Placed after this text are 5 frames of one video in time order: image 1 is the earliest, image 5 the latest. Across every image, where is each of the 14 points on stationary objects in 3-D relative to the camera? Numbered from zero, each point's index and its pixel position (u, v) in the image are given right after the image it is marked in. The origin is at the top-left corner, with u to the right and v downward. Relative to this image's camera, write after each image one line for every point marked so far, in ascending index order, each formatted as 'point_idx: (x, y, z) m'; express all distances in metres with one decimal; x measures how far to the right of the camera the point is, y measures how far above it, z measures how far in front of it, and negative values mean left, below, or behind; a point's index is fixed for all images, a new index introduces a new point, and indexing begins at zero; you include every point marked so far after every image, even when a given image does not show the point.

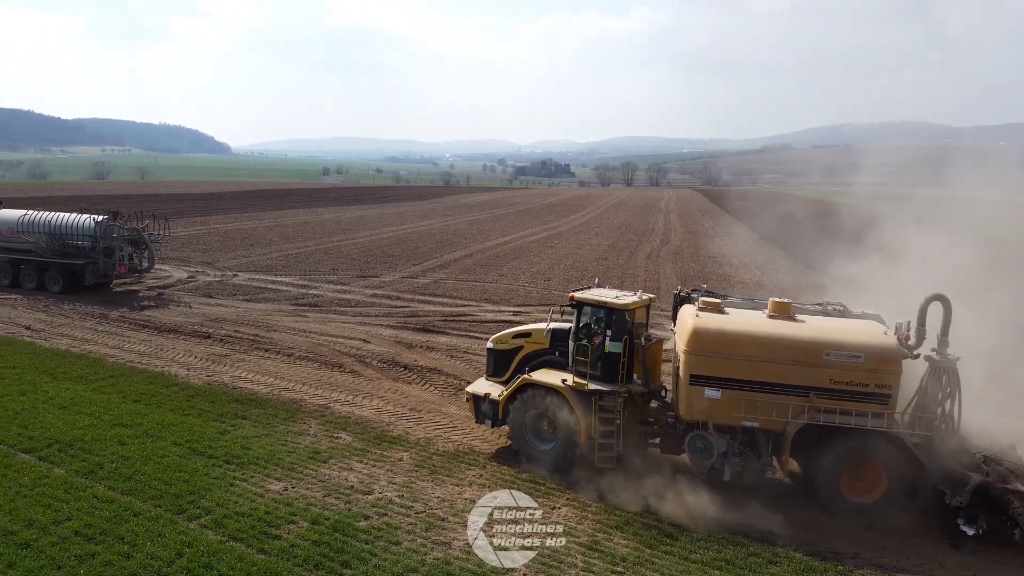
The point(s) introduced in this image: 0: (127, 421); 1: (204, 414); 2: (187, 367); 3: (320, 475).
0: (-4.8, -1.6, +10.6) m
1: (-4.0, -1.6, +11.2) m
2: (-5.3, -1.3, +14.1) m
3: (-2.0, -2.0, +9.0) m
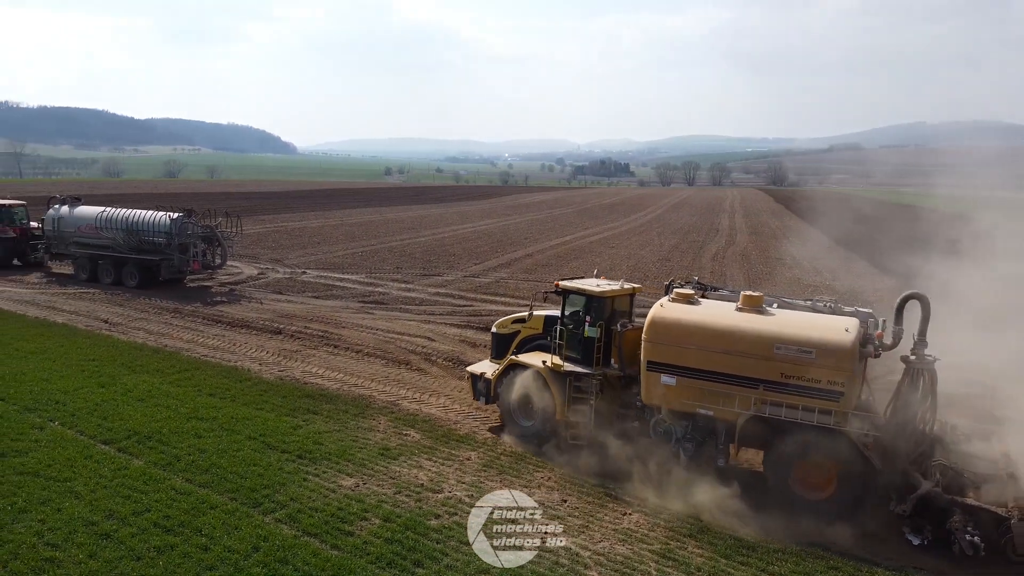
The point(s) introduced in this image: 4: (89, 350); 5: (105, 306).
0: (-3.9, -1.6, +10.8) m
1: (-3.1, -1.6, +11.3) m
2: (-4.2, -1.2, +14.3) m
3: (-1.3, -2.0, +9.1) m
4: (-7.2, -1.0, +14.4) m
5: (-9.2, -0.4, +19.4) m
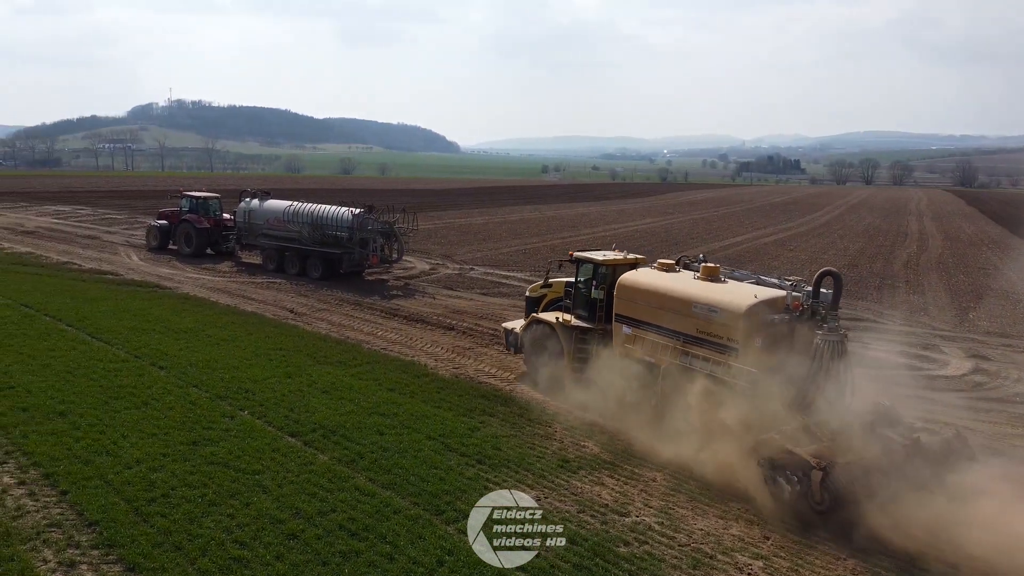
0: (-1.6, -1.6, +10.8) m
1: (-0.8, -1.6, +11.1) m
2: (-1.3, -1.2, +14.3) m
3: (+0.6, -2.0, +8.6) m
4: (-4.2, -0.9, +14.9) m
5: (-5.3, -0.2, +20.2) m
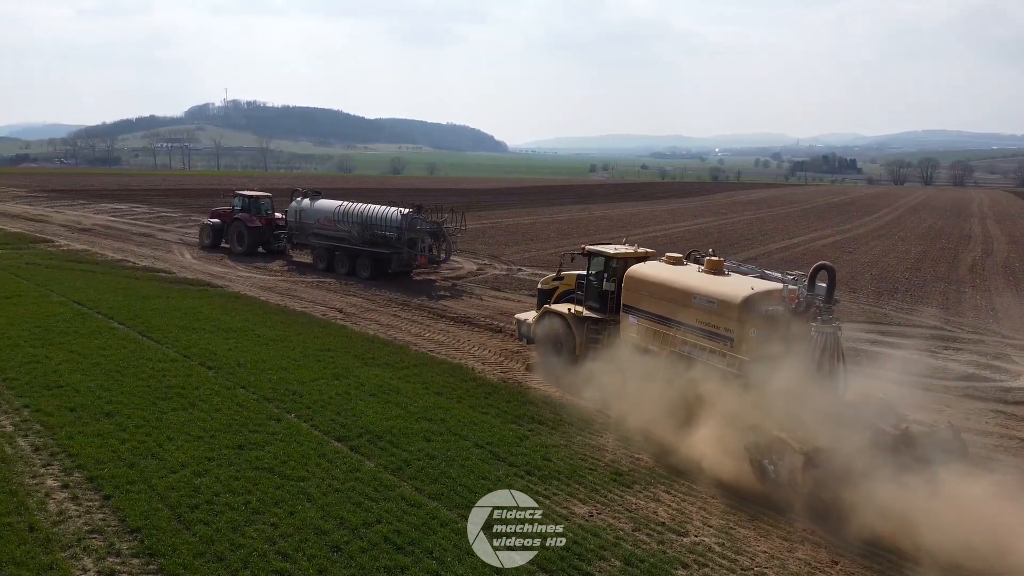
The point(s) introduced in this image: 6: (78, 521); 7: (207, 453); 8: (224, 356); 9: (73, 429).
0: (-1.0, -1.6, +10.5) m
1: (-0.1, -1.6, +10.8) m
2: (-0.5, -1.2, +14.0) m
3: (+1.1, -2.1, +8.2) m
4: (-3.3, -0.9, +14.8) m
5: (-4.1, -0.2, +20.1) m
6: (-3.7, -2.0, +7.3) m
7: (-3.2, -1.7, +9.0) m
8: (-4.5, -1.1, +13.3) m
9: (-4.9, -1.6, +9.5) m
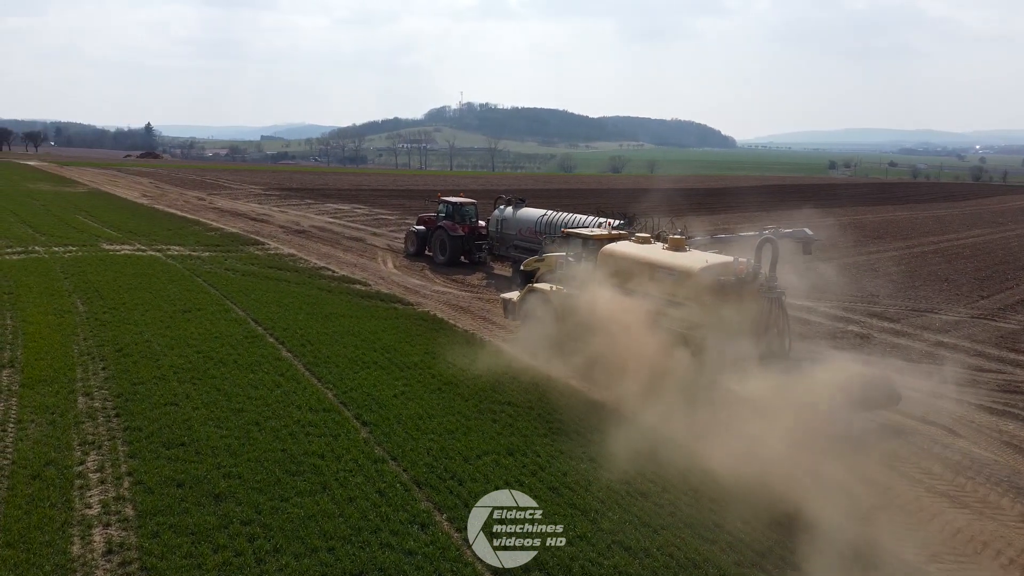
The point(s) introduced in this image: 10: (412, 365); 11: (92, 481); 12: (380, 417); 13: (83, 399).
0: (+1.0, -2.2, +7.4) m
1: (+1.9, -2.2, +7.5) m
2: (+2.4, -1.8, +10.6) m
3: (+2.5, -2.7, +4.6) m
4: (-0.1, -1.4, +12.1) m
5: (+0.5, -0.7, +17.4) m
6: (-2.4, -2.5, +5.0) m
7: (-1.5, -2.2, +6.4) m
8: (-1.6, -1.5, +11.0) m
9: (-3.0, -2.0, +7.3) m
10: (-1.5, -1.2, +12.9) m
11: (-4.0, -1.8, +8.2) m
12: (-1.6, -1.6, +10.5) m
13: (-5.3, -1.4, +10.5) m
